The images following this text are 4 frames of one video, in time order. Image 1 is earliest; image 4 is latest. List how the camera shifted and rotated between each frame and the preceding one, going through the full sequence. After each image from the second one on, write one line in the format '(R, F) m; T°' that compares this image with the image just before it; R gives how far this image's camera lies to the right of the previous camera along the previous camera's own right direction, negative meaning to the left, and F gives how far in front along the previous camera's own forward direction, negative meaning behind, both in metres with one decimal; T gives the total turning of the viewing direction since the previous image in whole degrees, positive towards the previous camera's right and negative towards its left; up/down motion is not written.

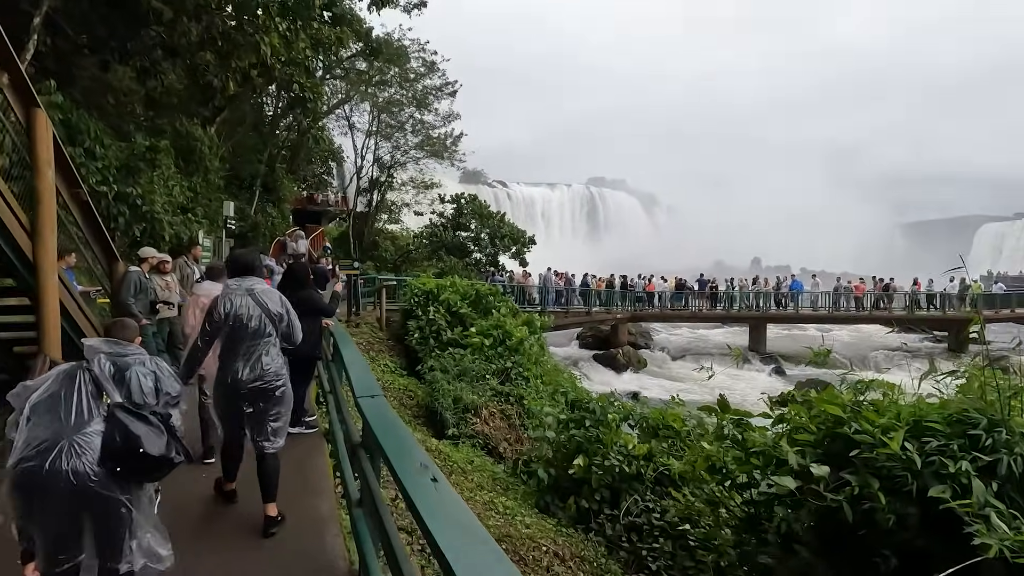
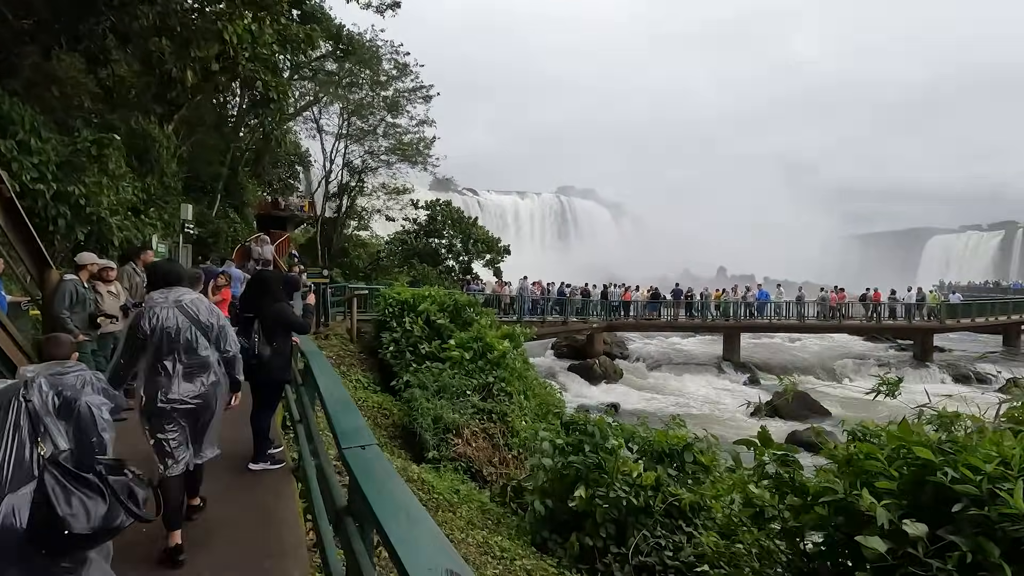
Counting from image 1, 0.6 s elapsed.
(-0.2, +0.4) m; +3°
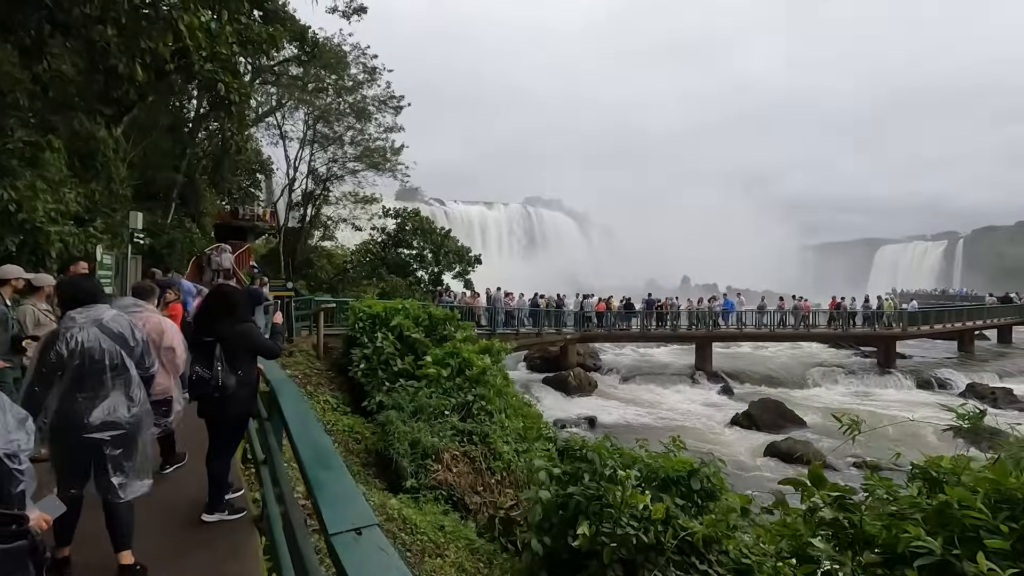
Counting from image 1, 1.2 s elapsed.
(-0.2, +0.4) m; +4°
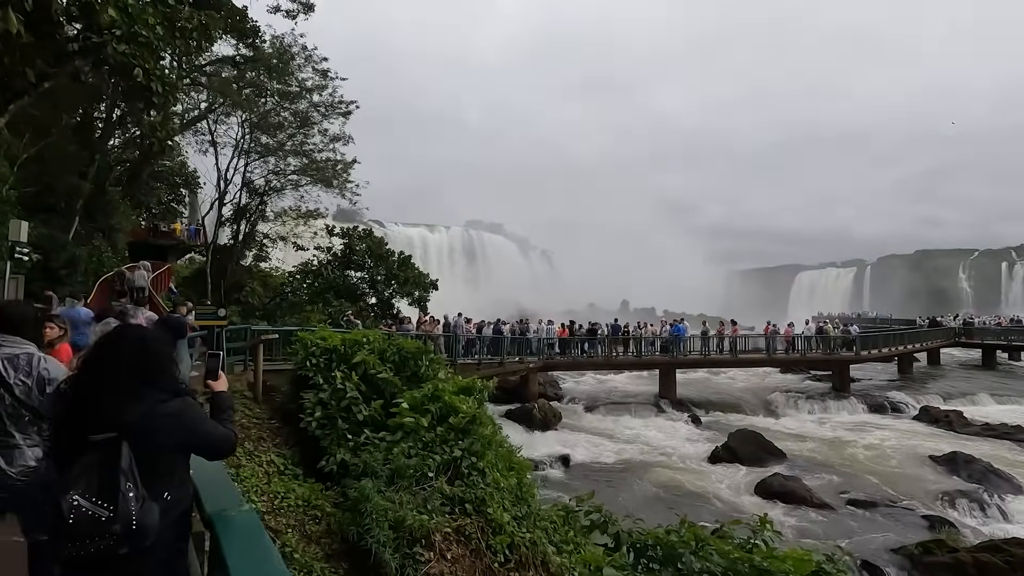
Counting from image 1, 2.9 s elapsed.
(-0.6, +1.3) m; +7°
